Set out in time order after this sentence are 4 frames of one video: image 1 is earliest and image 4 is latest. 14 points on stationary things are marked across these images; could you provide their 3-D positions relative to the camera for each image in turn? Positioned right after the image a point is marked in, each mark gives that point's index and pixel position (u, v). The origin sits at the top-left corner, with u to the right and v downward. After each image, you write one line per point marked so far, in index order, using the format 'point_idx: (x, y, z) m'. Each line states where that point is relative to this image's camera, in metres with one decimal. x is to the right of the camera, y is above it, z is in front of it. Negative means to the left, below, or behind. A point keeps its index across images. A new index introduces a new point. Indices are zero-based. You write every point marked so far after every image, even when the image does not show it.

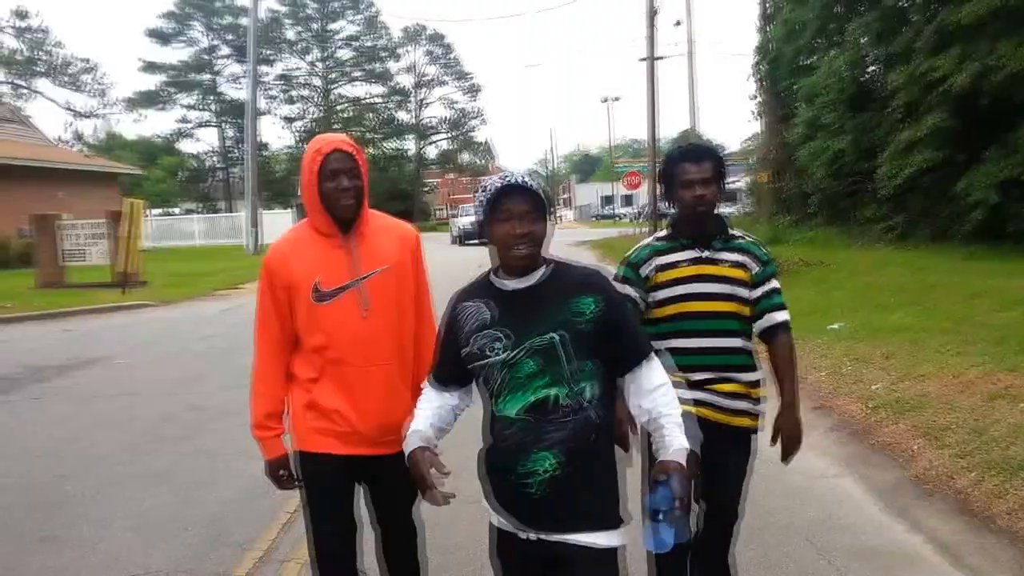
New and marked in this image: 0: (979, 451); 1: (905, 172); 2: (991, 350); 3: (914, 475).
0: (+2.7, -0.9, +5.5) m
1: (+8.4, +2.5, +20.0) m
2: (+4.4, -0.6, +8.7) m
3: (+2.3, -1.1, +5.4) m
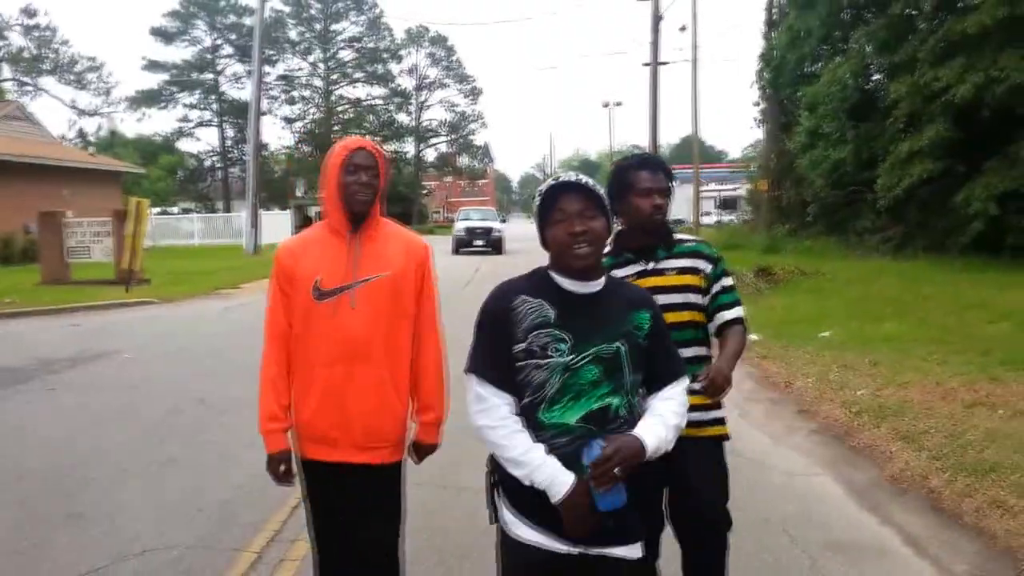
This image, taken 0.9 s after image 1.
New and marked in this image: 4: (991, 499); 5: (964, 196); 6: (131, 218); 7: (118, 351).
0: (+2.7, -1.0, +5.8) m
1: (+8.4, +2.3, +20.3) m
2: (+4.4, -0.7, +8.9) m
3: (+2.3, -1.1, +5.7) m
4: (+2.5, -1.1, +5.0) m
5: (+9.4, +1.9, +19.6) m
6: (-7.7, +1.4, +19.2) m
7: (-5.0, -0.8, +12.1) m
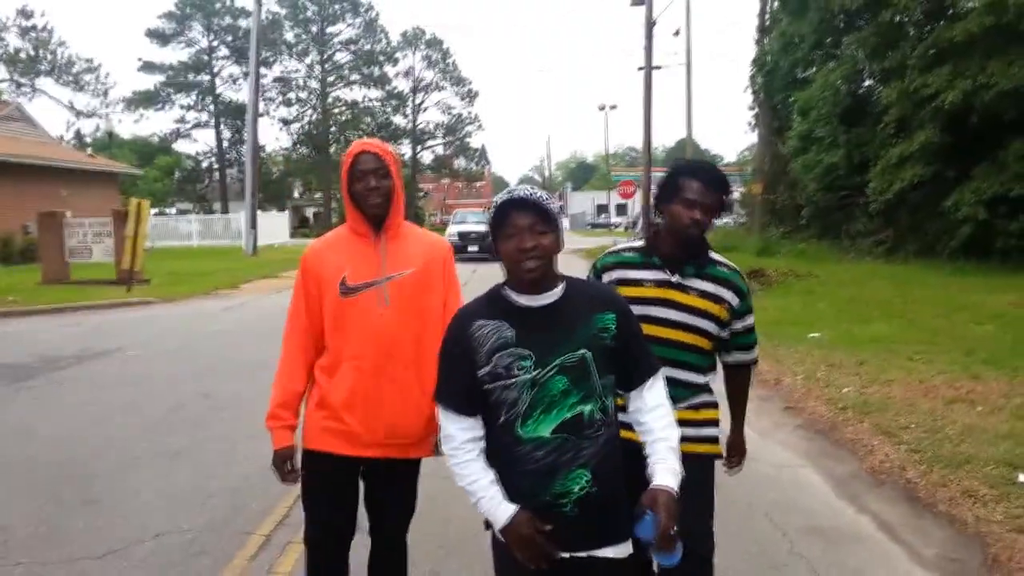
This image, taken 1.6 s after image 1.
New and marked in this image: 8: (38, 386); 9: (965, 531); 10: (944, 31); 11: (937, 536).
0: (+2.7, -1.0, +6.1) m
1: (+8.3, +2.2, +20.6) m
2: (+4.3, -0.7, +9.2) m
3: (+2.2, -1.1, +5.9) m
4: (+2.5, -1.1, +5.3) m
5: (+9.3, +1.9, +19.9) m
6: (-7.8, +1.4, +19.4) m
7: (-5.1, -0.8, +12.3) m
8: (-5.0, -1.0, +10.0) m
9: (+2.3, -1.2, +4.8) m
10: (+8.5, +5.1, +18.7) m
11: (+2.1, -1.3, +4.8) m
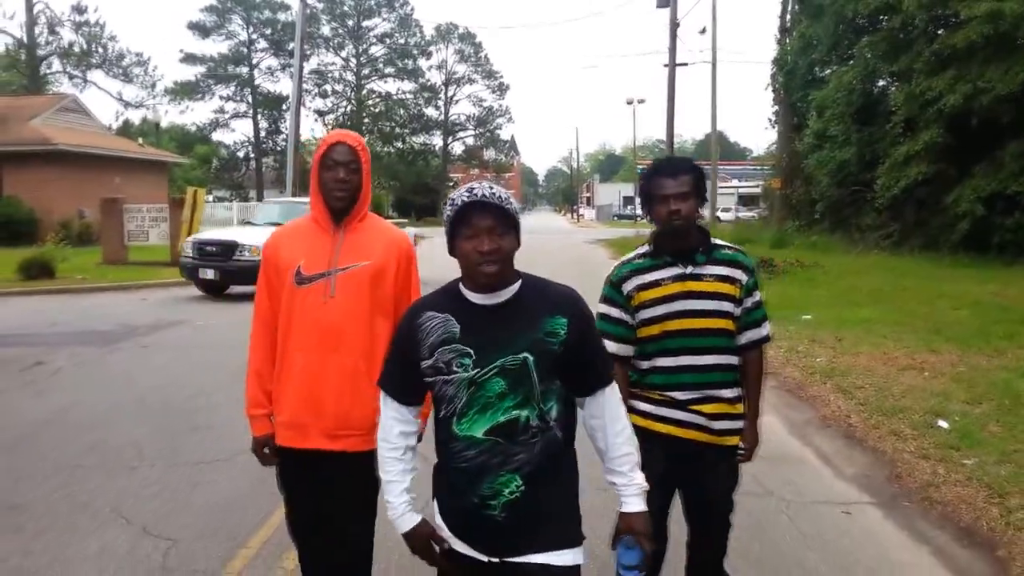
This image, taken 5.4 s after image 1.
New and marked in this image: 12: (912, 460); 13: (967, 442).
0: (+2.8, -0.9, +7.3) m
1: (+8.9, +2.4, +21.7) m
2: (+4.6, -0.5, +10.4) m
3: (+2.4, -1.0, +7.2) m
4: (+2.6, -1.0, +6.6) m
5: (+9.8, +2.0, +21.0) m
6: (-7.2, +1.8, +20.9) m
7: (-4.7, -0.5, +13.8) m
8: (-4.7, -0.7, +11.5) m
9: (+2.4, -1.1, +6.1) m
10: (+9.1, +5.2, +19.7) m
11: (+2.2, -1.1, +6.1) m
12: (+2.5, -1.1, +5.9) m
13: (+2.9, -1.0, +6.1) m
